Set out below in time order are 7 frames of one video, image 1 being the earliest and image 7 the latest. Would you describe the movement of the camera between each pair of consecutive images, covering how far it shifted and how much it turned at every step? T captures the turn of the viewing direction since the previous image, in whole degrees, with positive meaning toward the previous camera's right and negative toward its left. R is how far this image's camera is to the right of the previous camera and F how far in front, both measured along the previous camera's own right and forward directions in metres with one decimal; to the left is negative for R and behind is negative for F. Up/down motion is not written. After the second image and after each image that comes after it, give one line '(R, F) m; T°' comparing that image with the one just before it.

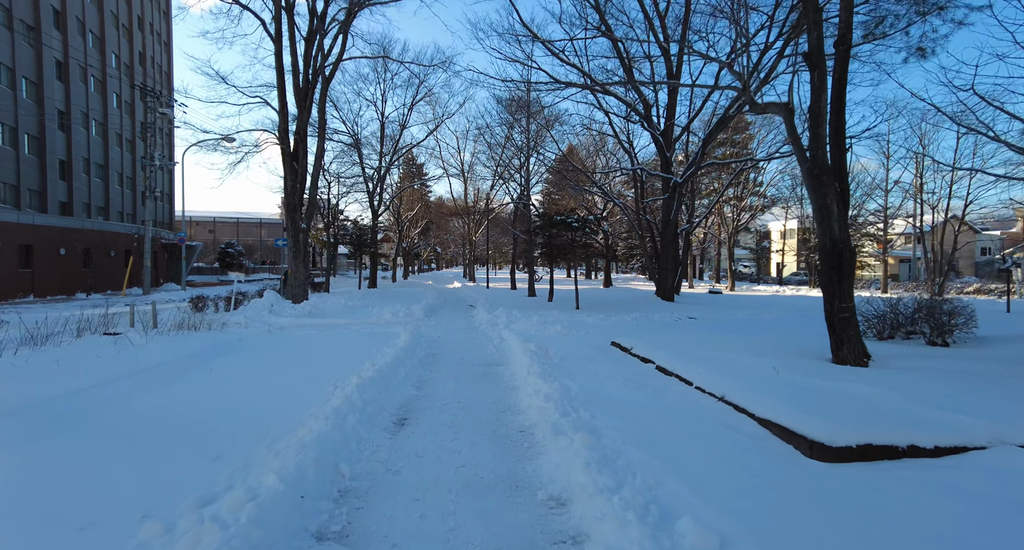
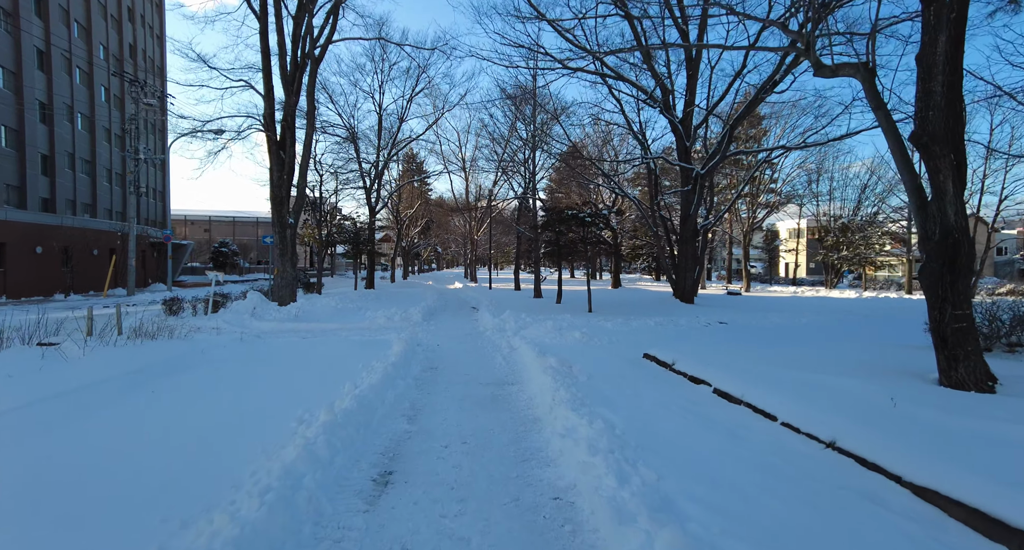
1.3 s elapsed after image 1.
(-0.2, +1.5) m; 0°
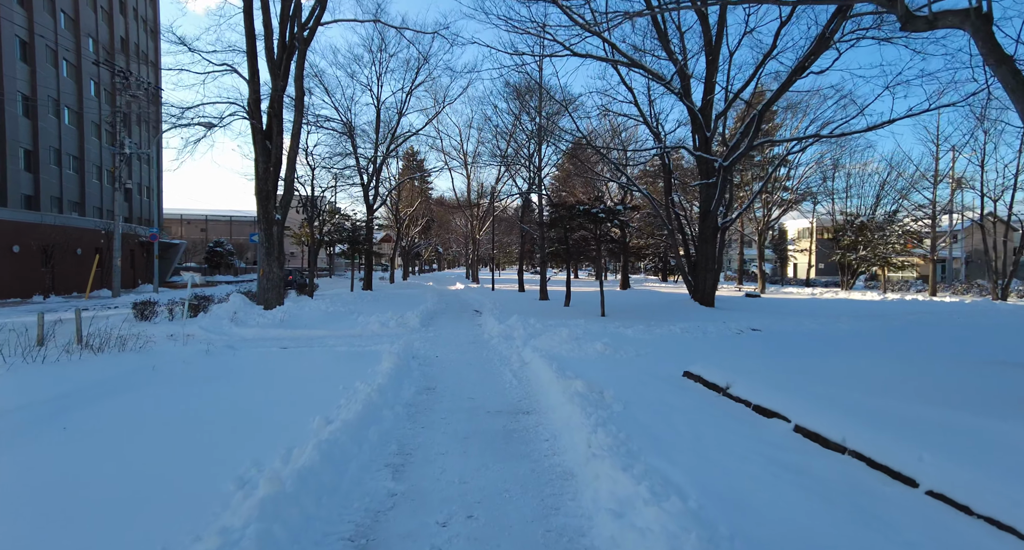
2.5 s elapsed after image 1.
(-0.2, +1.4) m; 0°
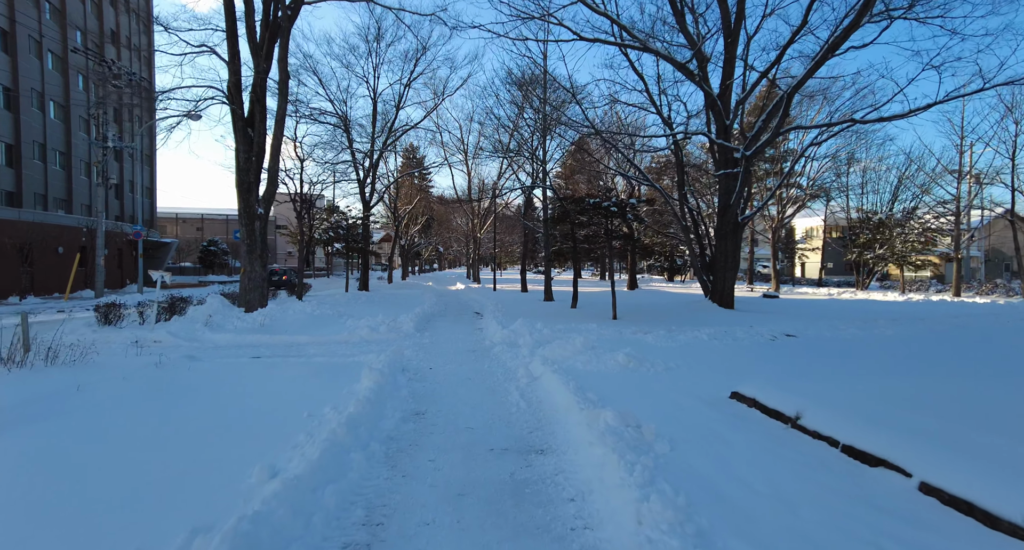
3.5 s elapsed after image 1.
(-0.1, +1.3) m; 0°
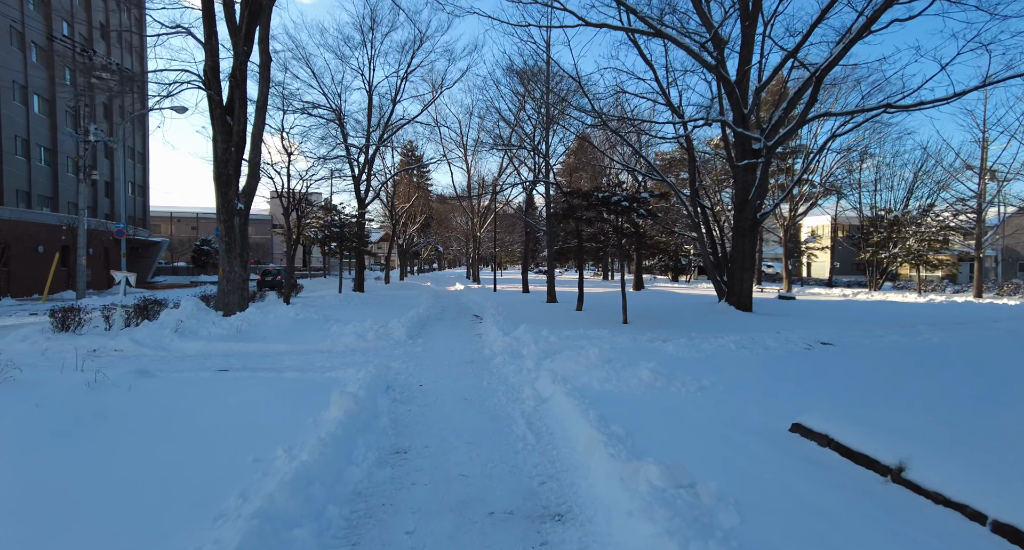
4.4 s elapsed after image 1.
(0.0, +1.1) m; 0°
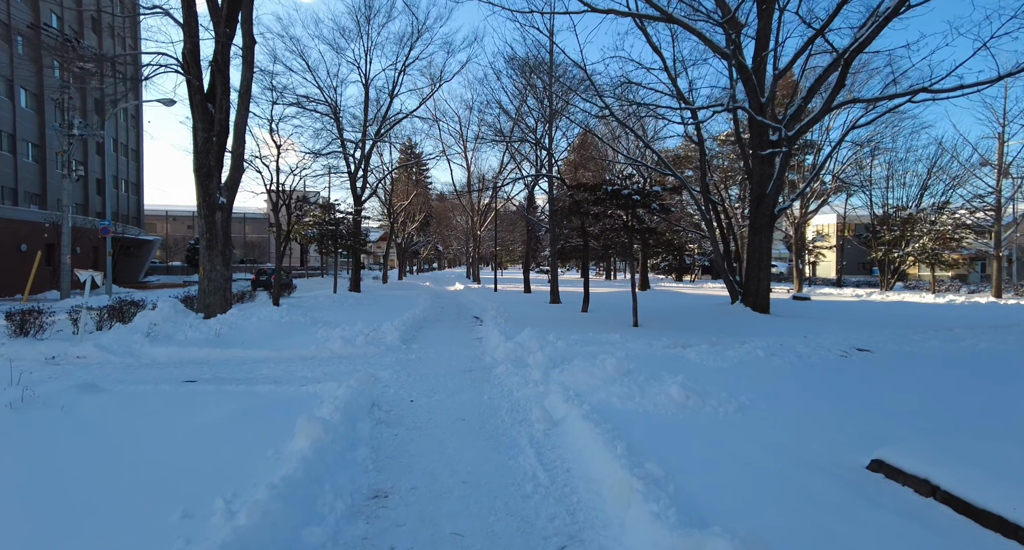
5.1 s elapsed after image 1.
(-0.1, +0.9) m; 0°
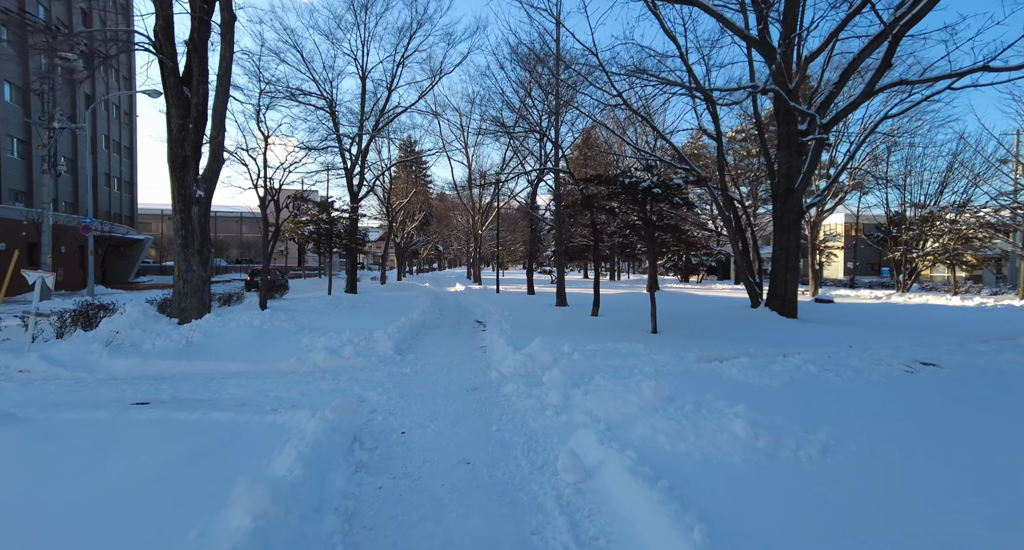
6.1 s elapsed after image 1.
(-0.1, +1.1) m; 0°
